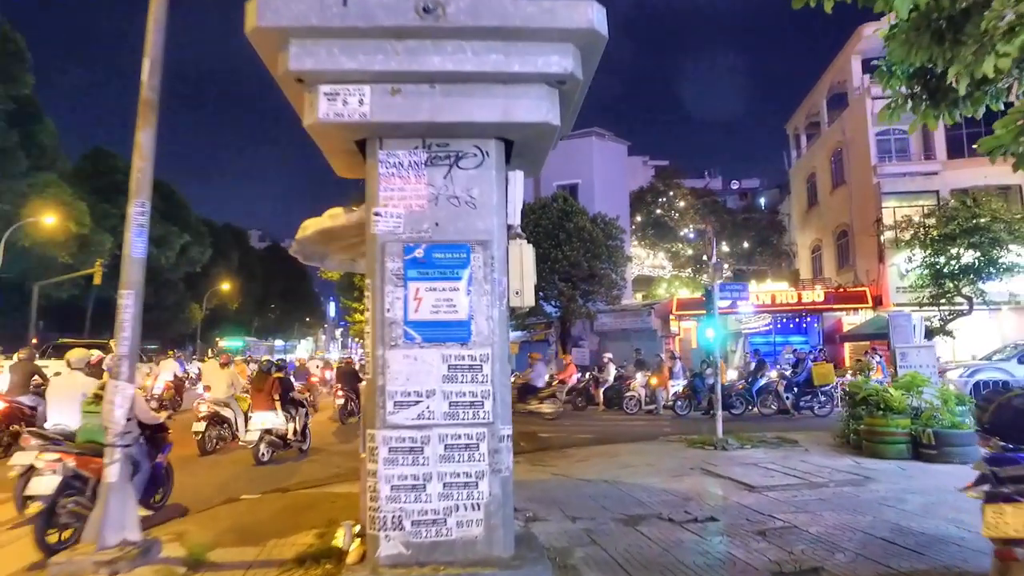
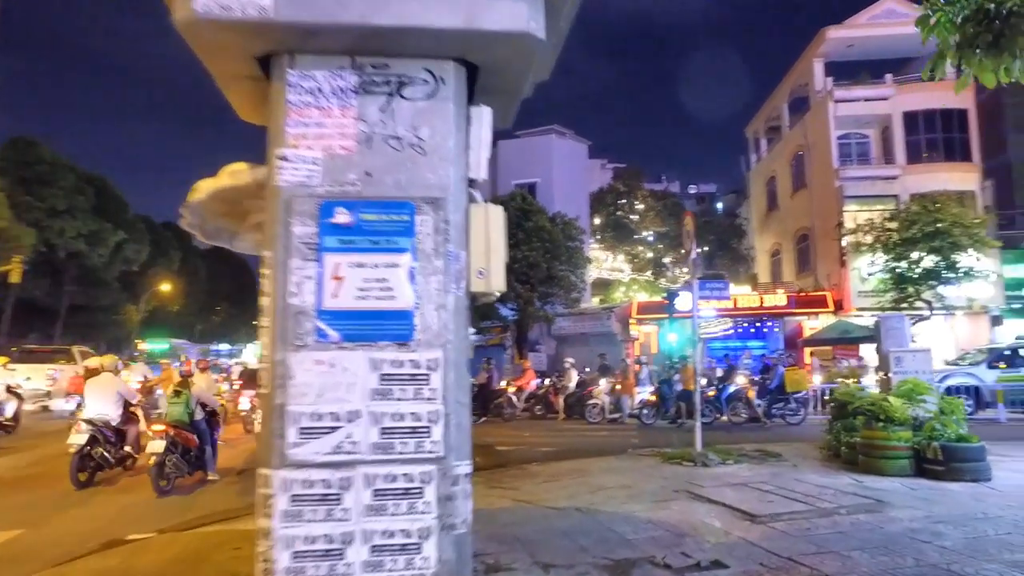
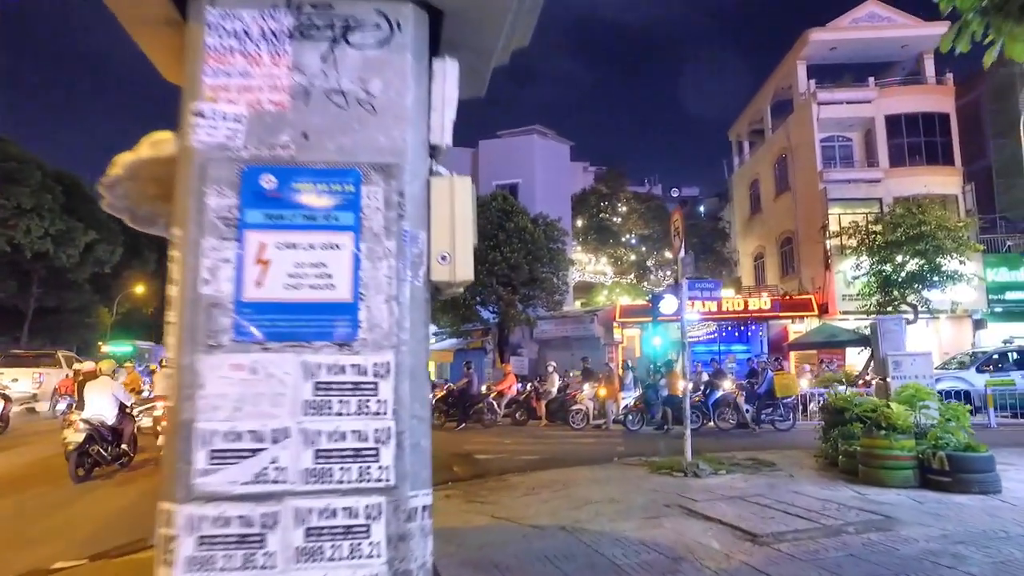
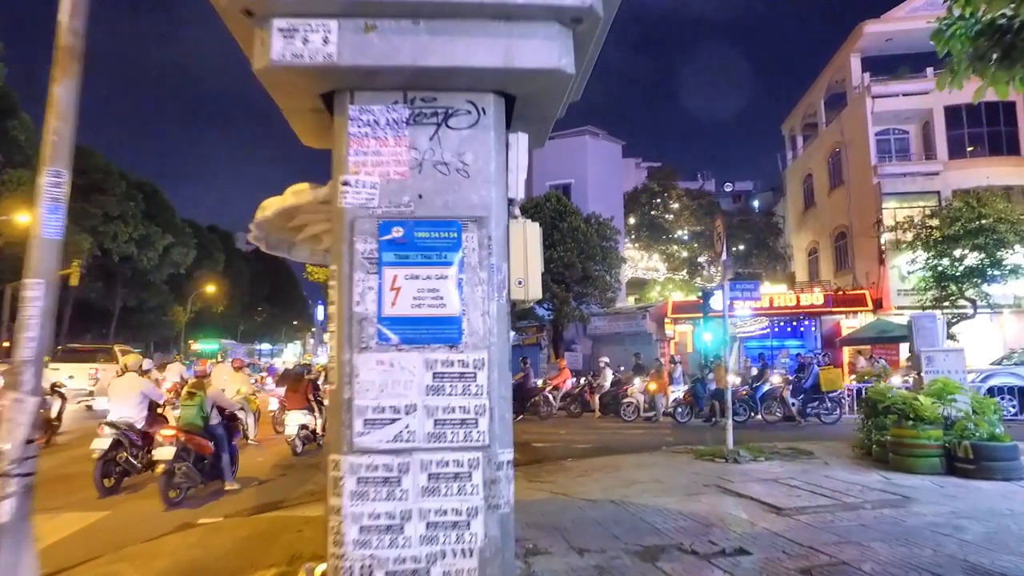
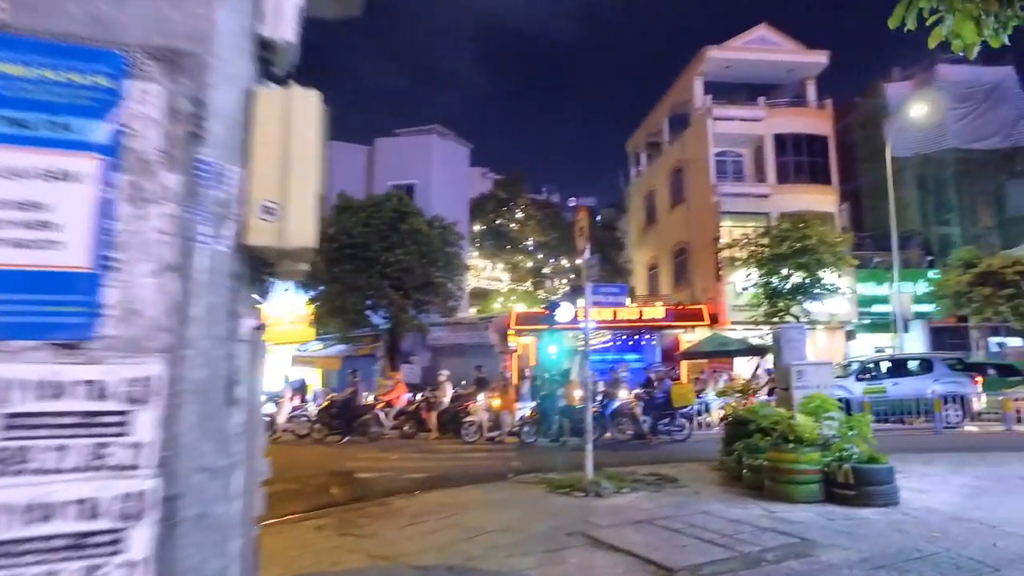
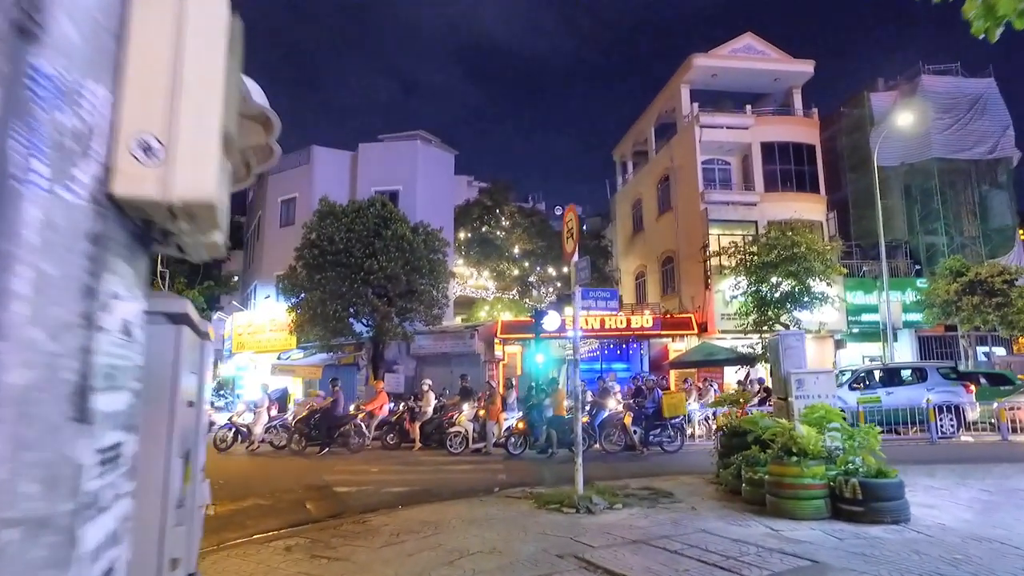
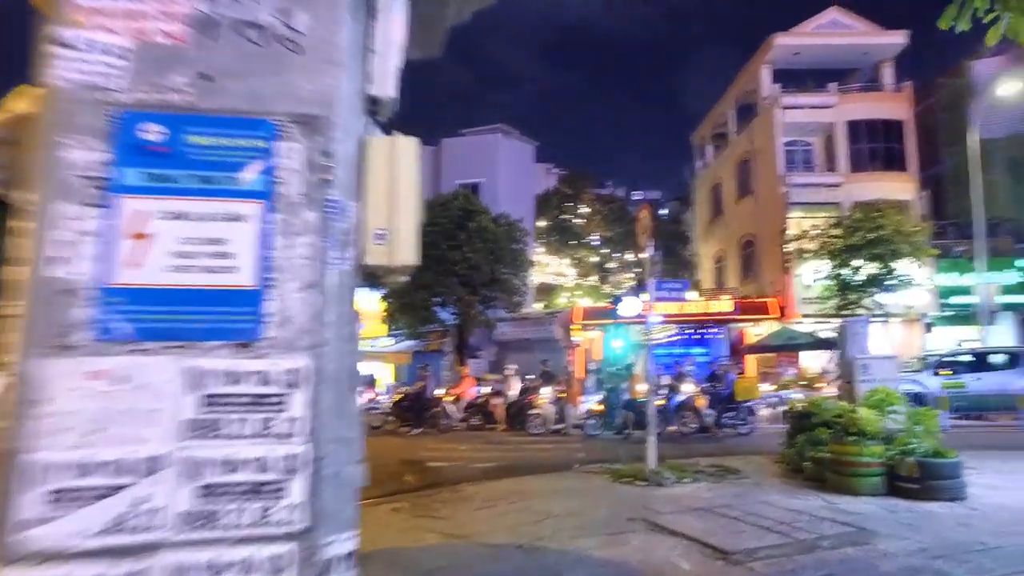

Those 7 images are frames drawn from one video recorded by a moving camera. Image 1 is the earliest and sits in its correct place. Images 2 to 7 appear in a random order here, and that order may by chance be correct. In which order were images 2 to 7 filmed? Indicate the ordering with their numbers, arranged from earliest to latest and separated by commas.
4, 2, 3, 7, 5, 6
